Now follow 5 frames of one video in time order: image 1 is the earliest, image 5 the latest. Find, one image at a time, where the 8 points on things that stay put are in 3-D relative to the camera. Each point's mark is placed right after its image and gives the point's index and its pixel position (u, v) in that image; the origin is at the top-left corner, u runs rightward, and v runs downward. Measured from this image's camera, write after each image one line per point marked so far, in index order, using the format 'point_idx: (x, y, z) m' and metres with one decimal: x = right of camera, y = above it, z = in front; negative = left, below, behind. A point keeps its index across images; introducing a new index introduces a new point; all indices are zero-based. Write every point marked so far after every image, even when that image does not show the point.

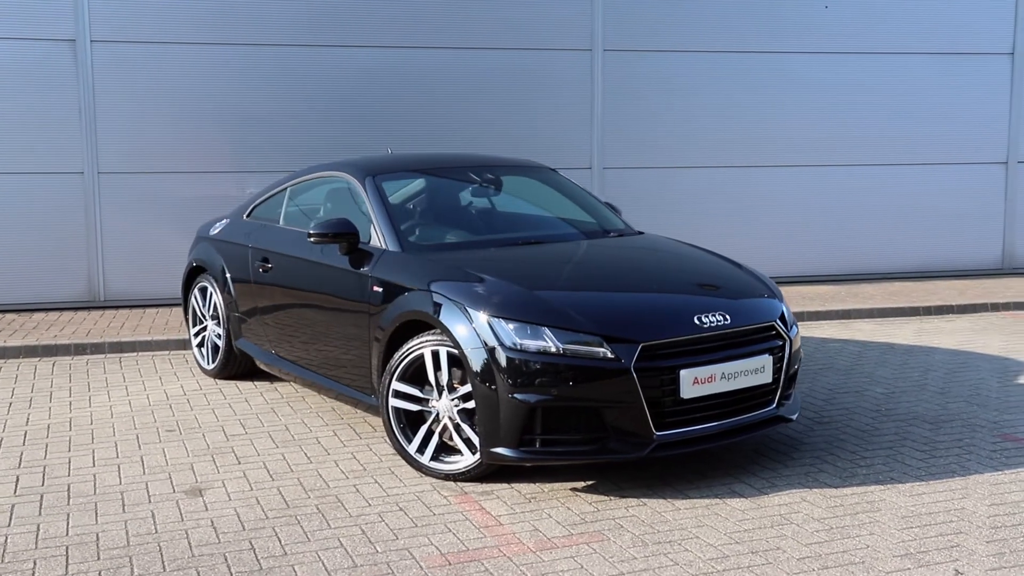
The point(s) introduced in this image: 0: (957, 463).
0: (+2.1, -0.8, +5.0) m
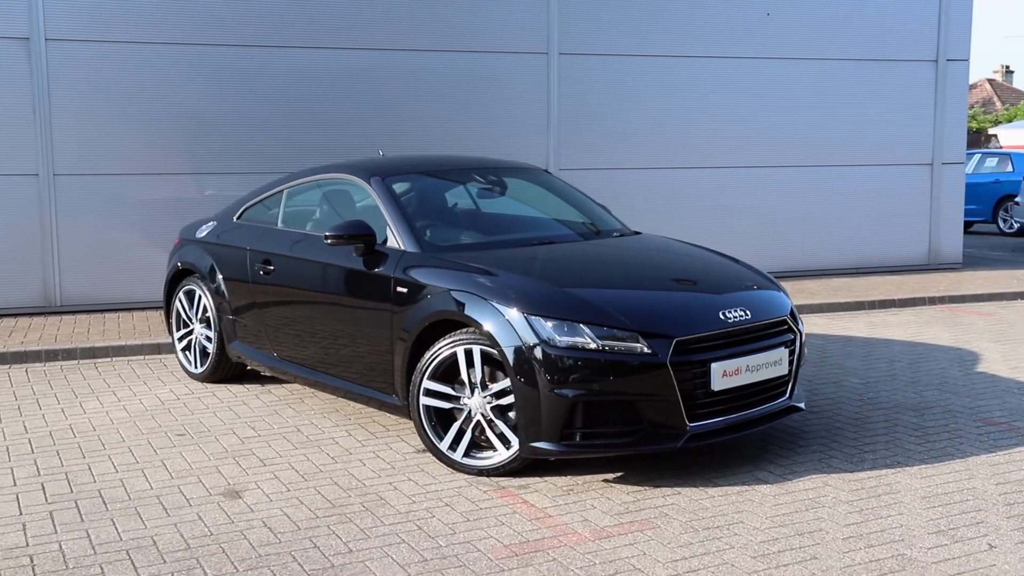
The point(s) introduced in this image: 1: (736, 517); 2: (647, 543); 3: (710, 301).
0: (+2.3, -0.8, +5.4) m
1: (+0.9, -0.9, +4.3) m
2: (+0.5, -1.0, +4.0) m
3: (+0.9, -0.1, +4.9) m
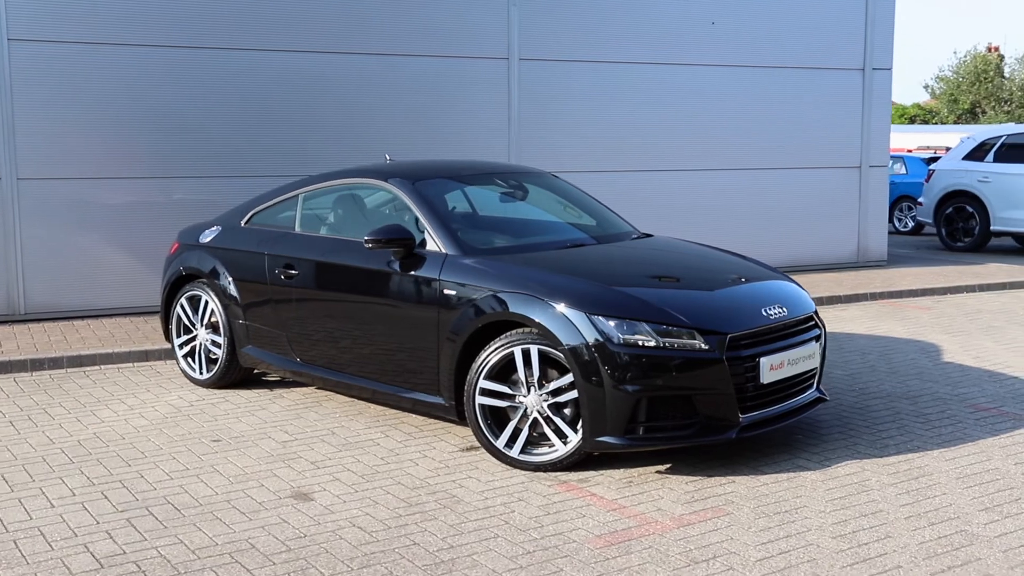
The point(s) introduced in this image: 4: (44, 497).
0: (+2.5, -0.8, +5.7) m
1: (+1.2, -0.9, +4.5) m
2: (+0.9, -1.0, +4.2) m
3: (+1.2, -0.1, +5.2) m
4: (-2.0, -0.9, +4.6) m
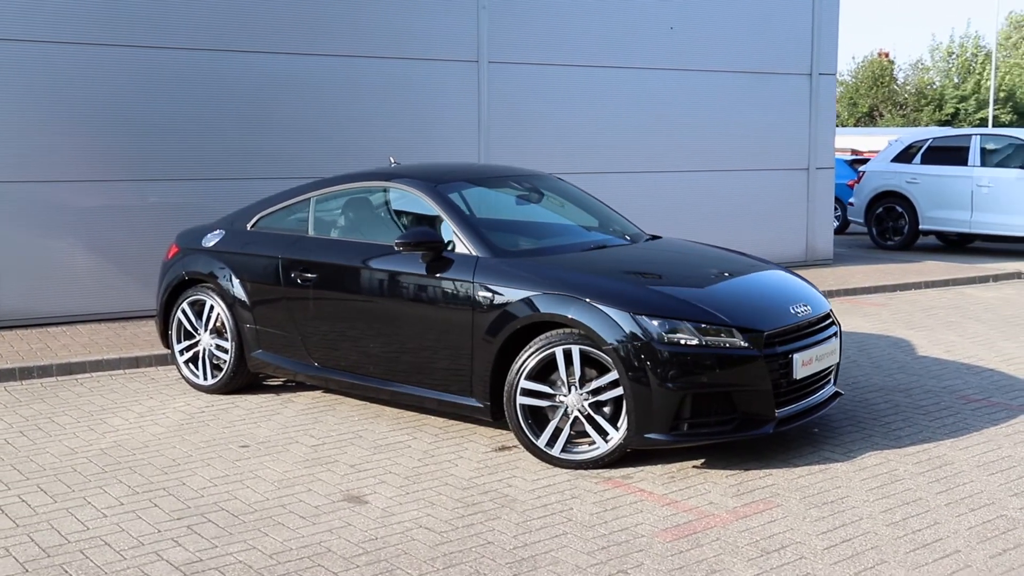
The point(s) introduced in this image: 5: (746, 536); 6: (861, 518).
0: (+2.6, -0.8, +6.0) m
1: (+1.5, -0.9, +4.7) m
2: (+1.1, -1.0, +4.3) m
3: (+1.4, -0.1, +5.3) m
4: (-1.8, -0.9, +4.5) m
5: (+0.9, -1.0, +4.2) m
6: (+1.4, -1.0, +4.4) m
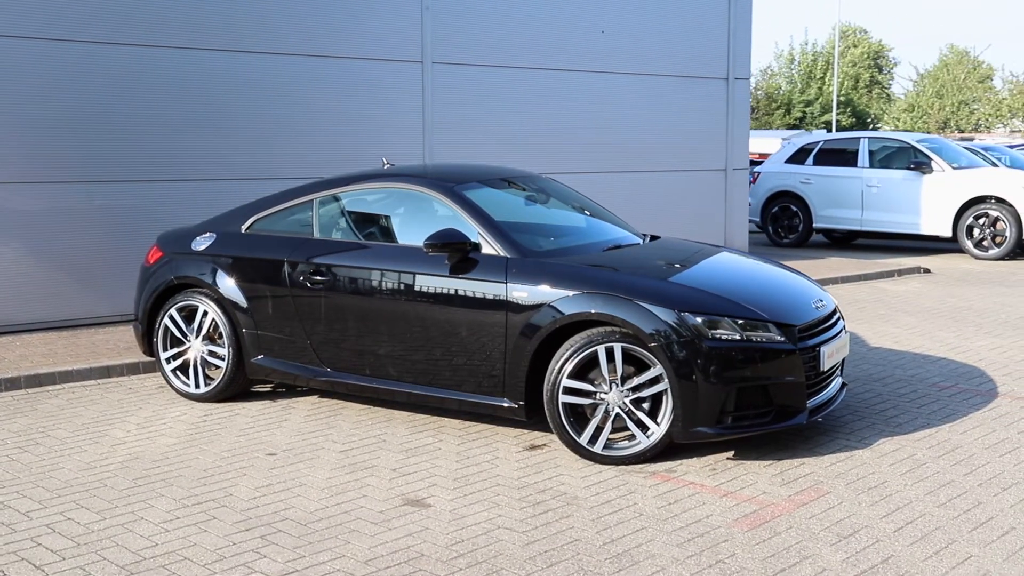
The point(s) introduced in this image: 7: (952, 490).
0: (+2.7, -0.7, +6.4) m
1: (+1.7, -0.9, +4.9) m
2: (+1.4, -0.9, +4.5) m
3: (+1.5, 0.0, +5.6) m
4: (-1.5, -1.0, +4.3) m
5: (+1.2, -1.0, +4.3) m
6: (+1.7, -0.9, +4.6) m
7: (+2.0, -0.9, +4.7) m
